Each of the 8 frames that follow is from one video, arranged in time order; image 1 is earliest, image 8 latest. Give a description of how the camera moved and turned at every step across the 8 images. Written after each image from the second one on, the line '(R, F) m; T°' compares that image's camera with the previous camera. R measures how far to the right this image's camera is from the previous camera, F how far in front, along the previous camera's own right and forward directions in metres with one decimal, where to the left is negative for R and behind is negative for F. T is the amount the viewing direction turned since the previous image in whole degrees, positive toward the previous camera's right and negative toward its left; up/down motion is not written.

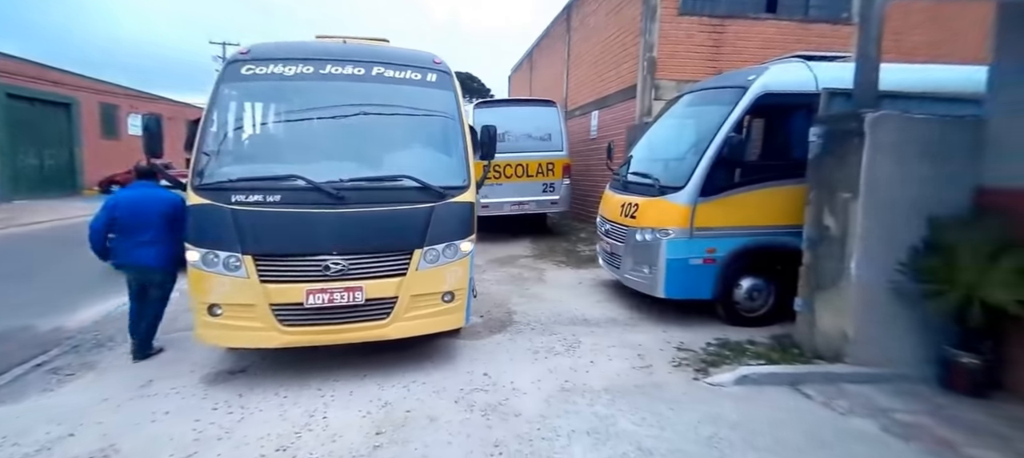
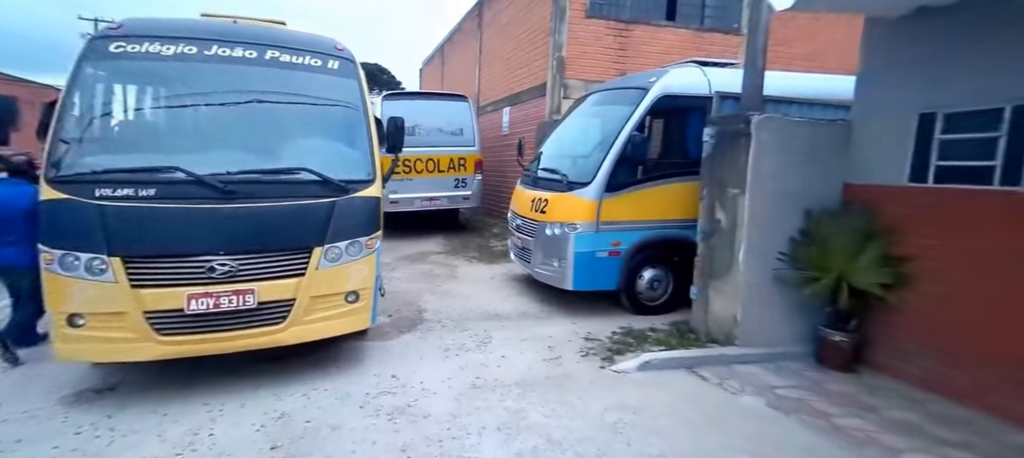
(0.0, 0.0) m; +9°
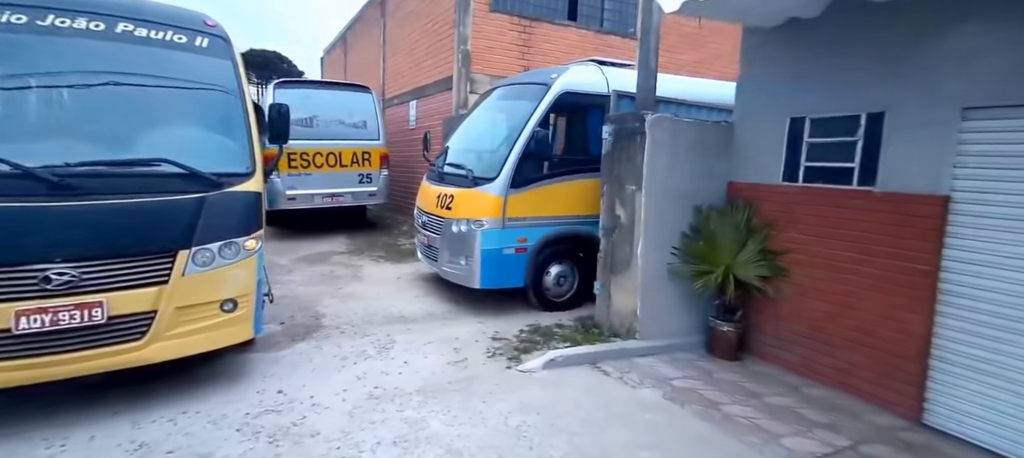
(0.0, +0.1) m; +10°
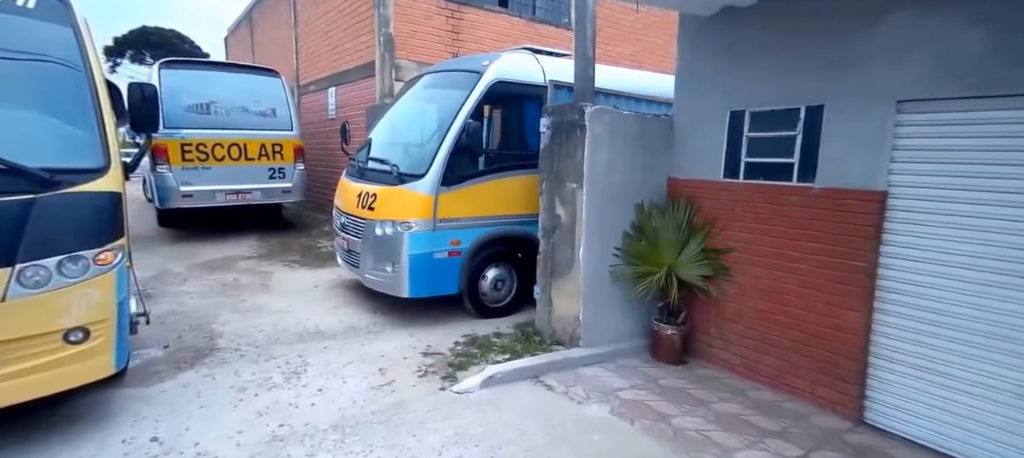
(+1.0, +0.3) m; -5°
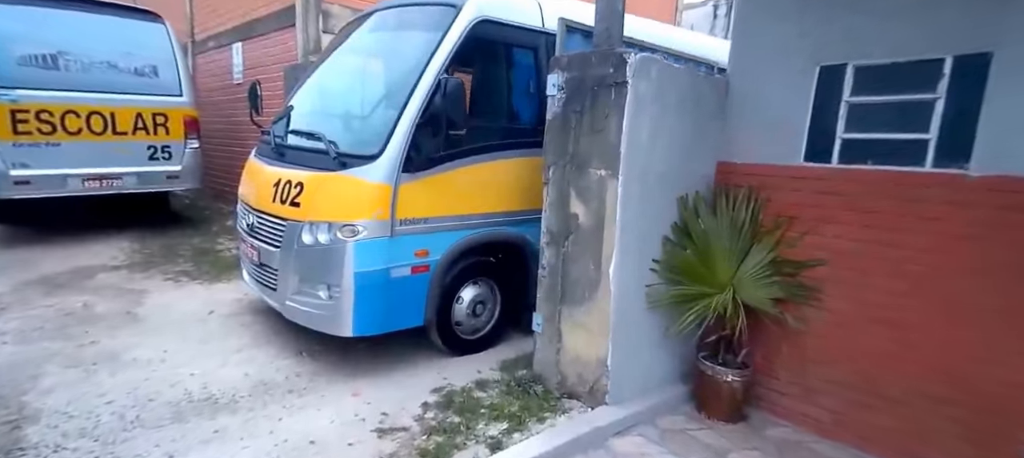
(-0.4, +1.4) m; +7°
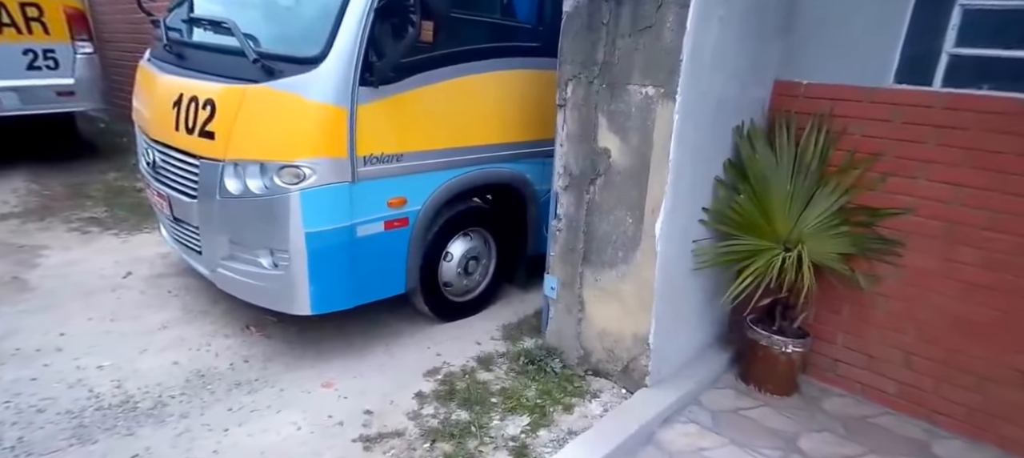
(-0.2, +0.8) m; +5°
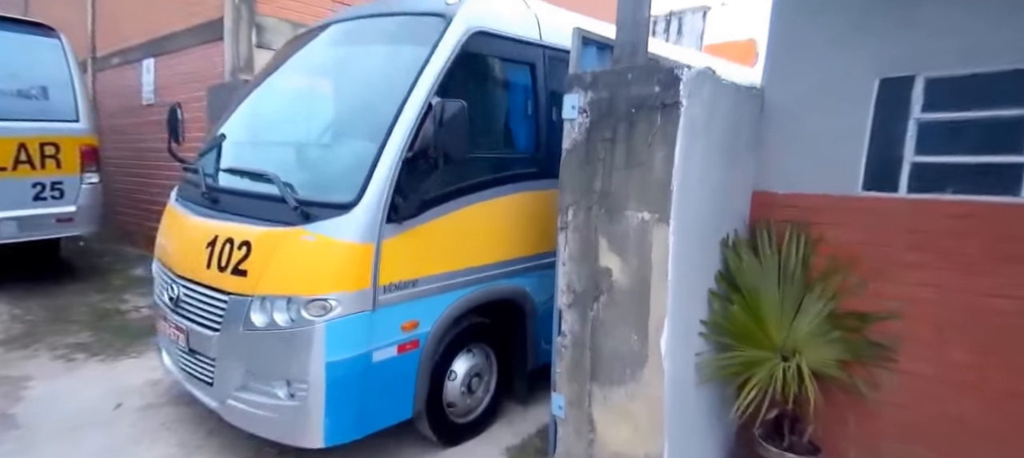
(-0.1, -0.1) m; +2°
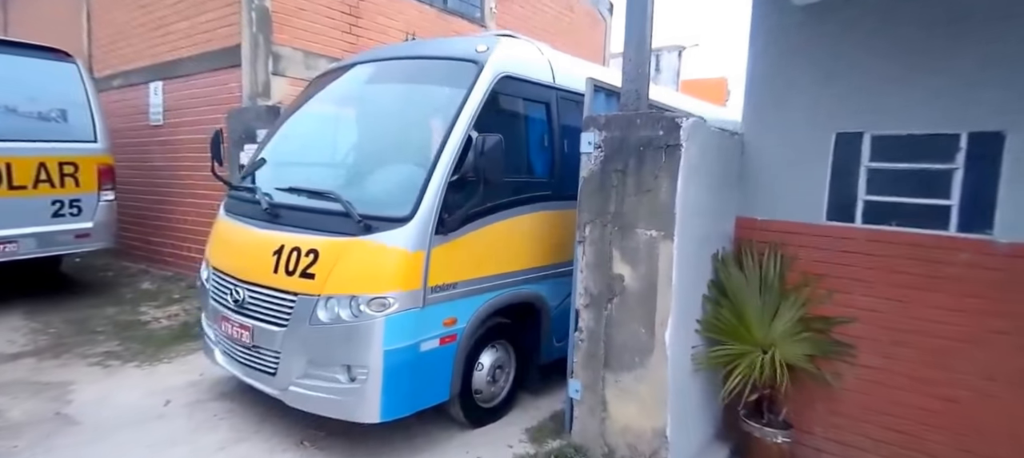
(-0.3, -0.5) m; +3°
